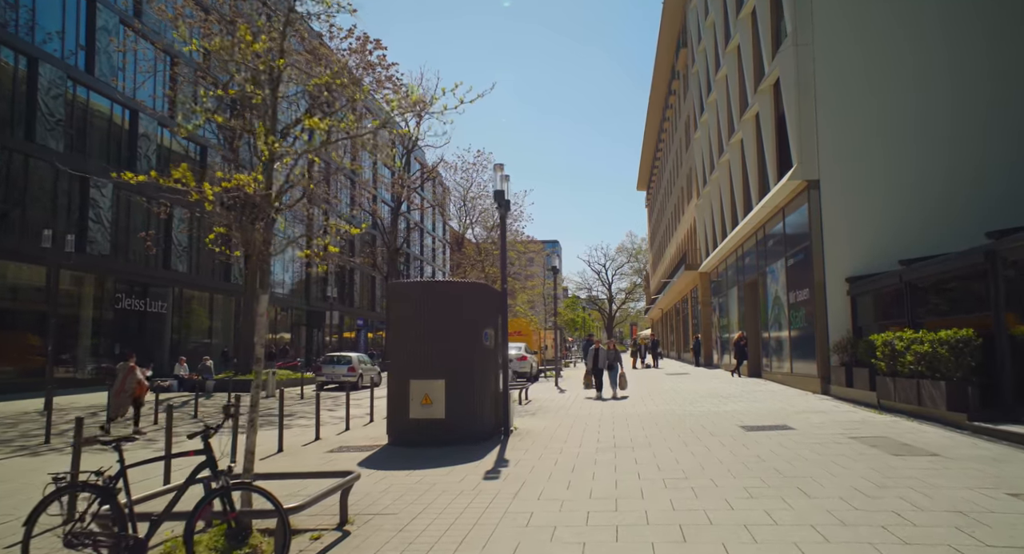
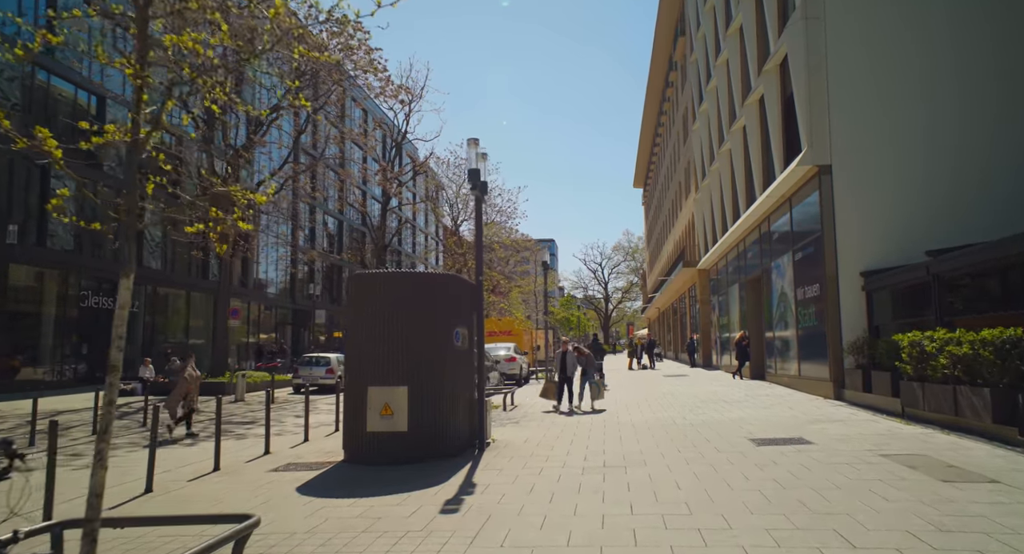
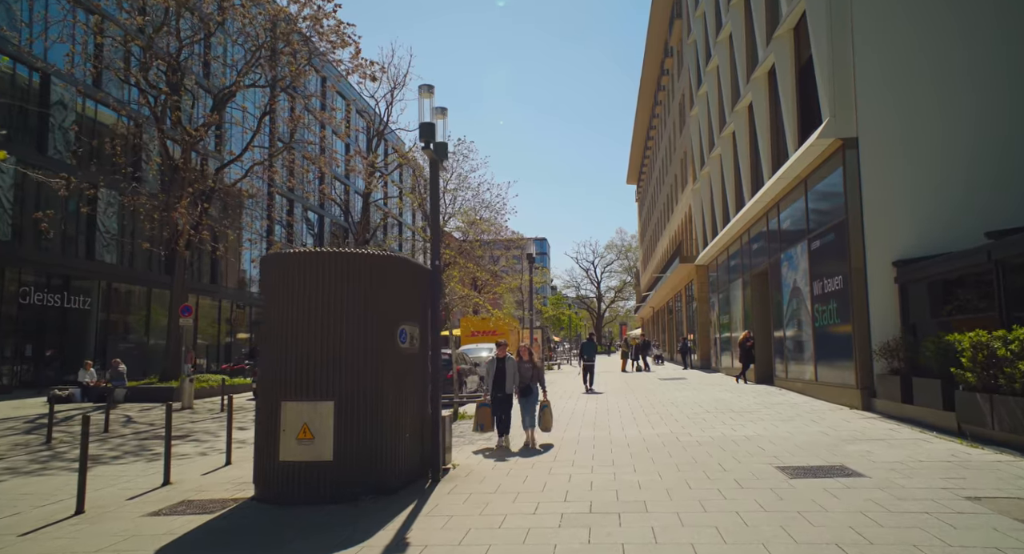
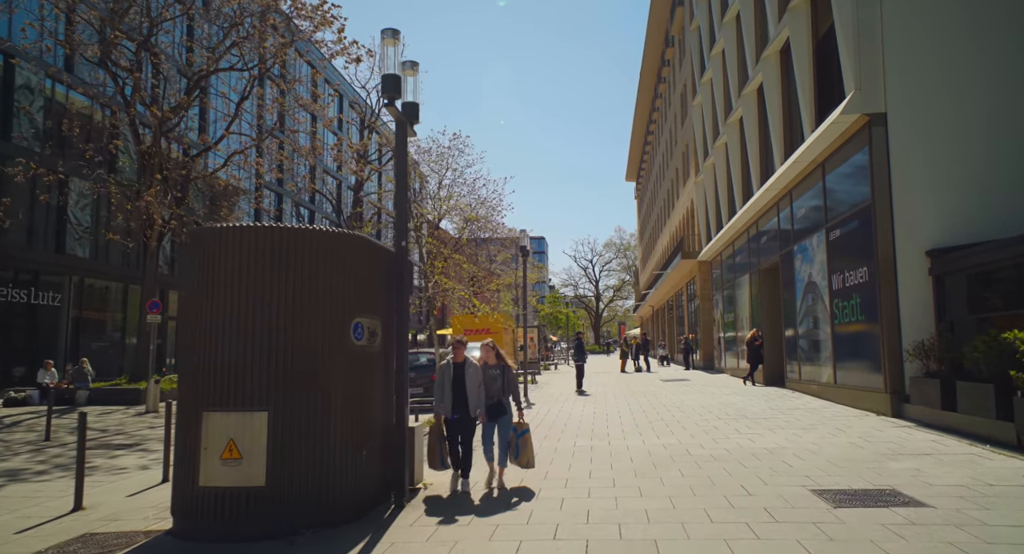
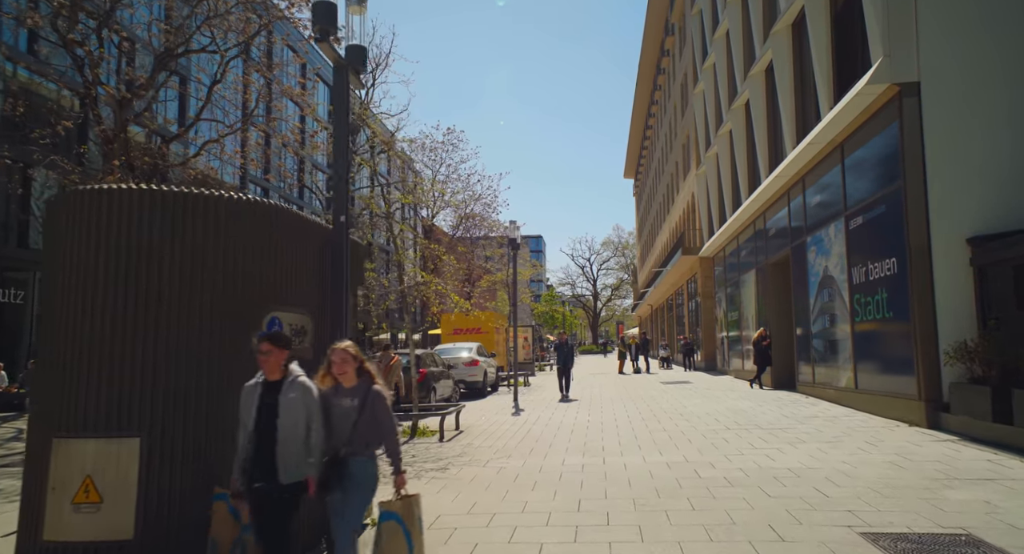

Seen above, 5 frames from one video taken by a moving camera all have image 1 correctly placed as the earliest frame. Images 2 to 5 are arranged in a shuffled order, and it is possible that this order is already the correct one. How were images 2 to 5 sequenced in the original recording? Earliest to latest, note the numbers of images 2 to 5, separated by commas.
2, 3, 4, 5
